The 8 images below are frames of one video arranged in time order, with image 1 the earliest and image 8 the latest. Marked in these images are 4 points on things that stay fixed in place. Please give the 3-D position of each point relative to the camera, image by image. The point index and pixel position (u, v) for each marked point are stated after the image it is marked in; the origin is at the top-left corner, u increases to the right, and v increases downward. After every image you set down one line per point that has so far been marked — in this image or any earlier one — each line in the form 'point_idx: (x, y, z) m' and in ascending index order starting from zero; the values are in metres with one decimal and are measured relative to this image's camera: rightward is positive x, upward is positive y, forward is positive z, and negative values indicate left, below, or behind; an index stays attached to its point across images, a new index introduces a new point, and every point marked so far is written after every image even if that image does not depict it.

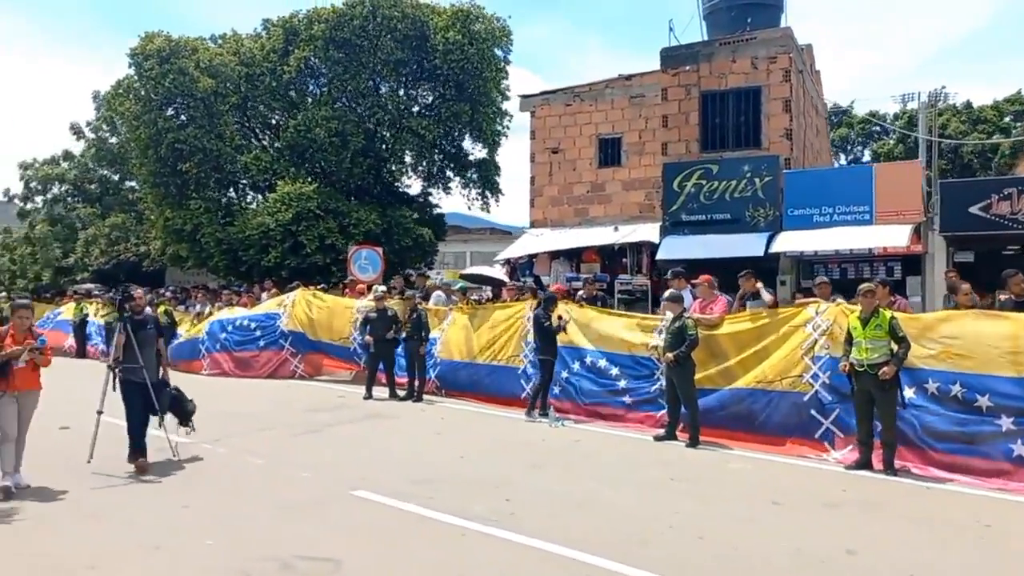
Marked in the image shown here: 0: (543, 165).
0: (+0.7, +2.8, +19.7) m
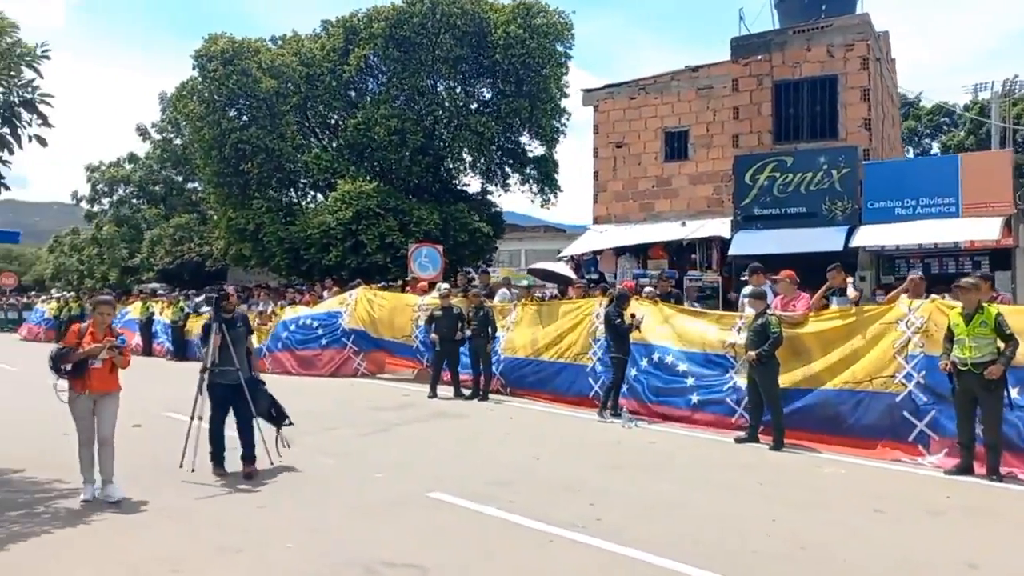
0: (+2.1, +2.9, +19.3) m
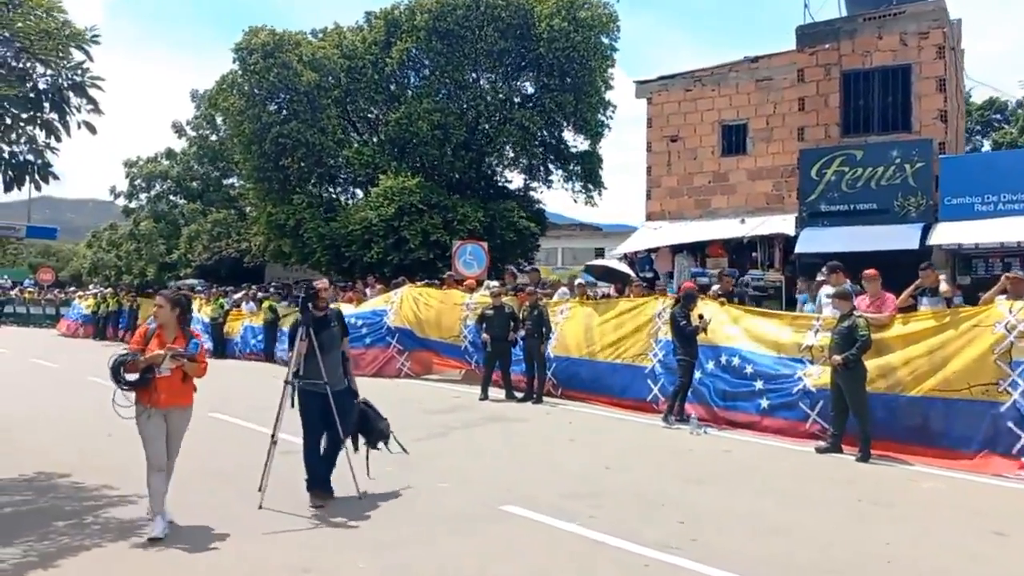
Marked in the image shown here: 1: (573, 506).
0: (+3.2, +2.9, +18.6) m
1: (+0.5, -1.9, +7.6) m
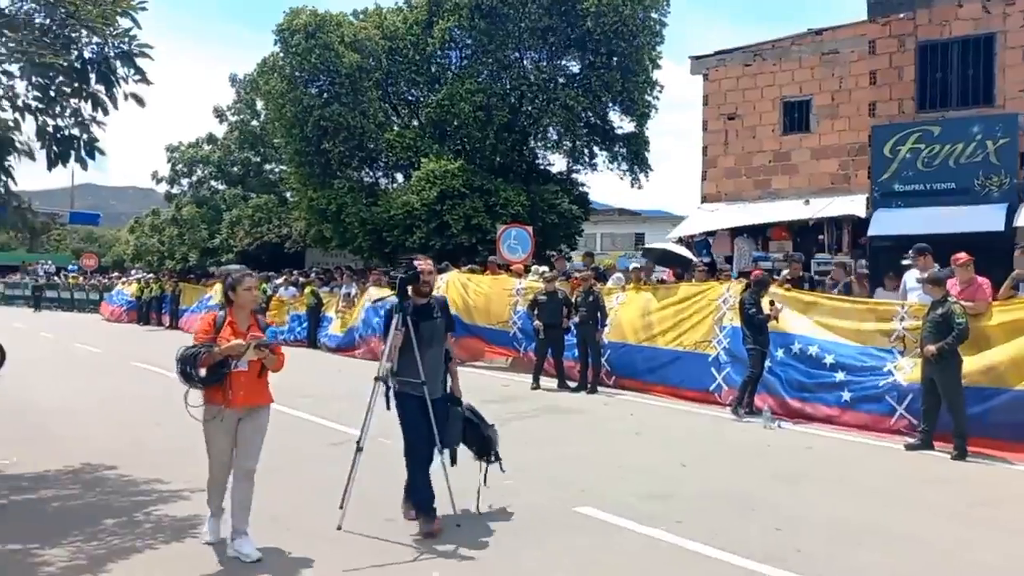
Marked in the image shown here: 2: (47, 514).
0: (+4.3, +3.2, +17.8) m
1: (+1.2, -1.8, +7.0) m
2: (-3.7, -1.8, +6.7) m
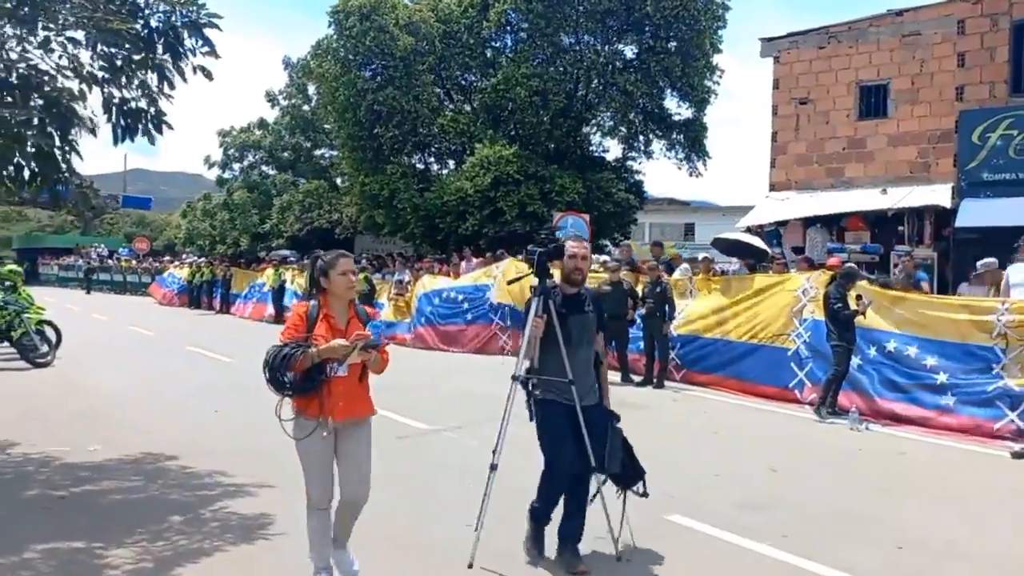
0: (+5.5, +3.4, +17.1) m
1: (+1.8, -1.7, +6.5) m
2: (-3.0, -1.7, +6.4) m
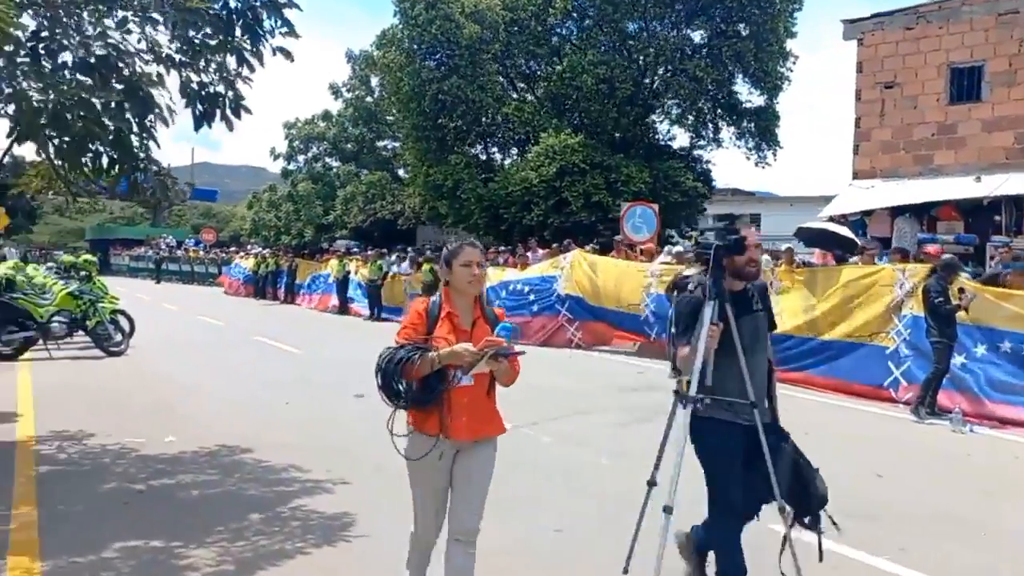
0: (+6.8, +3.5, +16.3) m
1: (+2.4, -1.7, +6.0) m
2: (-2.4, -1.6, +6.3) m
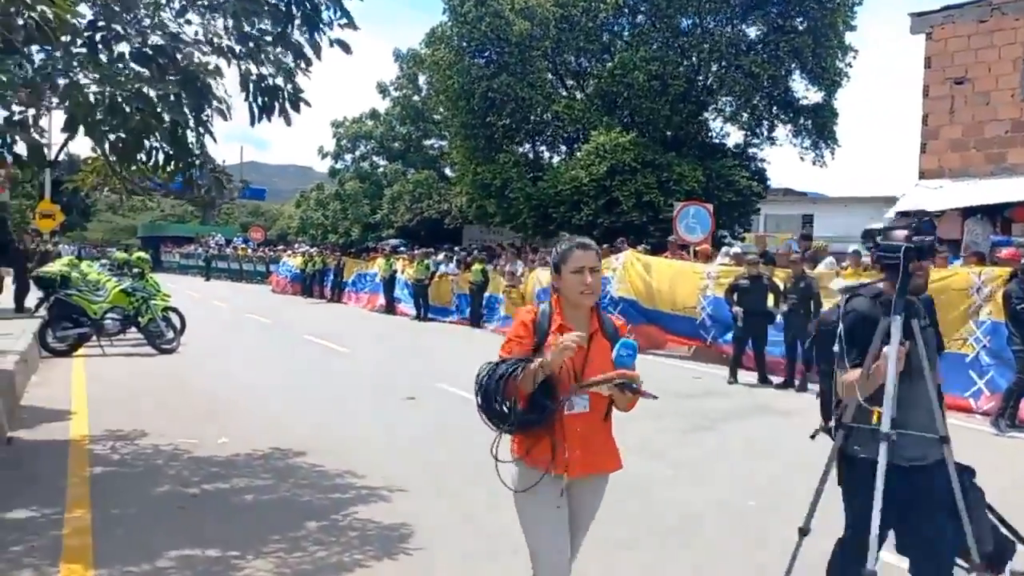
0: (+7.8, +3.4, +15.6) m
1: (+2.9, -1.7, +5.6) m
2: (-1.9, -1.6, +6.1) m
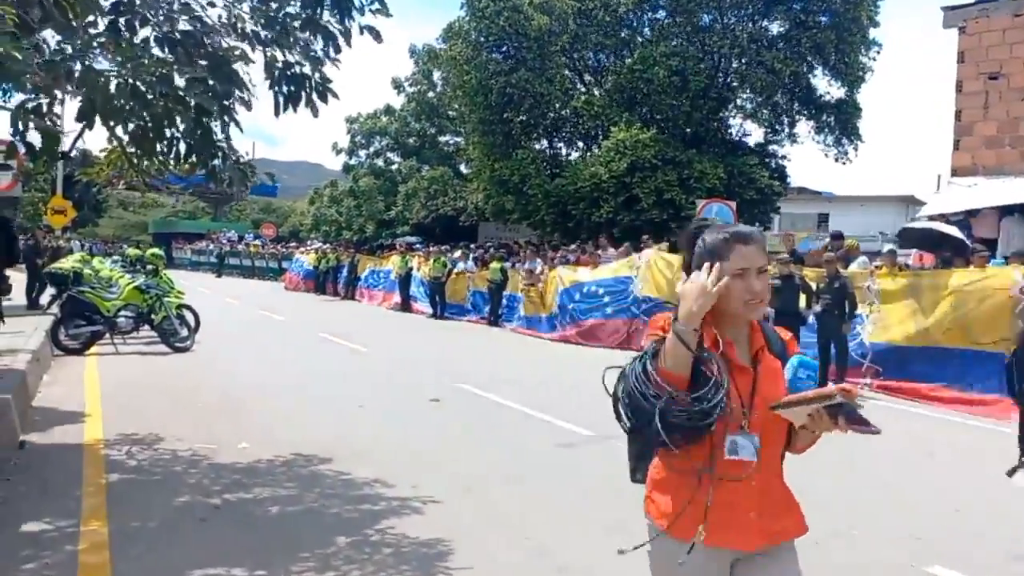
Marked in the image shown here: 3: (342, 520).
0: (+8.2, +3.4, +15.2) m
1: (+3.1, -1.7, +5.2) m
2: (-1.6, -1.6, +5.8) m
3: (-1.1, -1.6, +5.8) m
